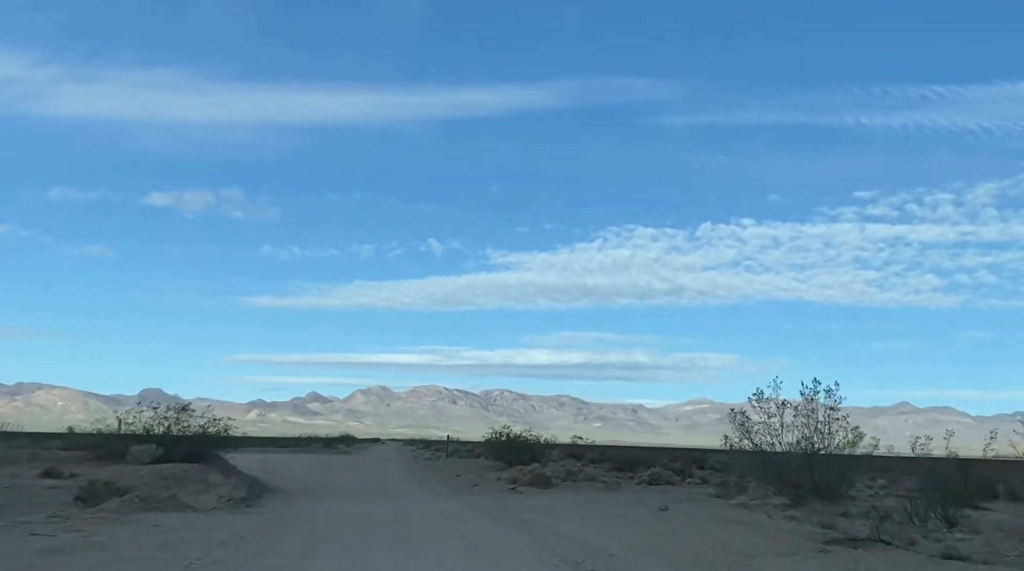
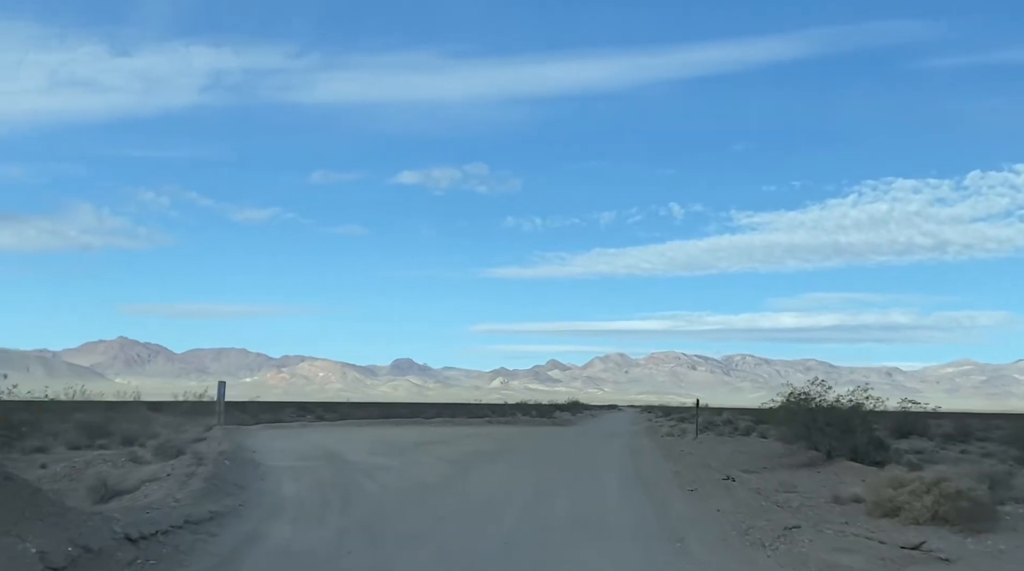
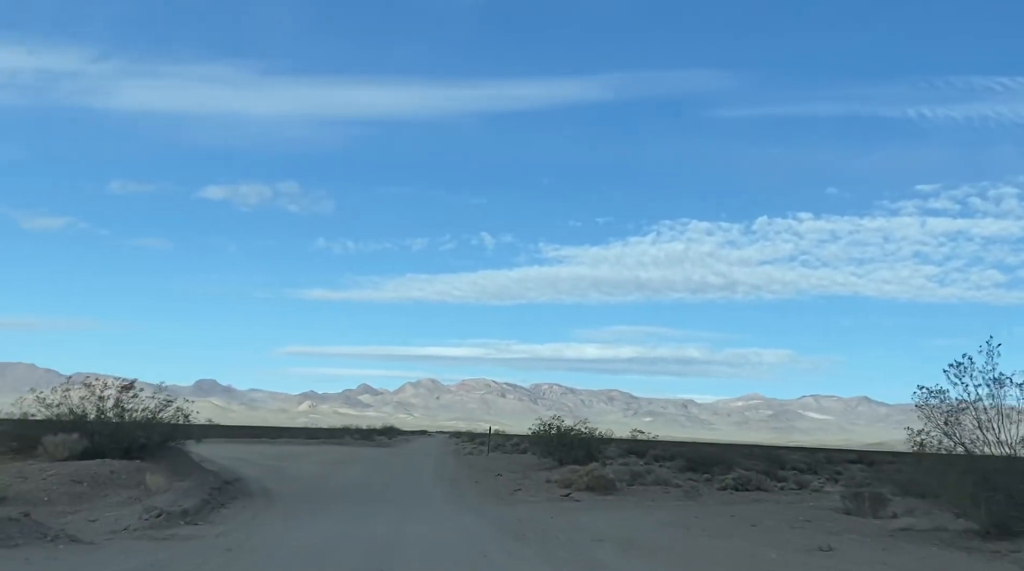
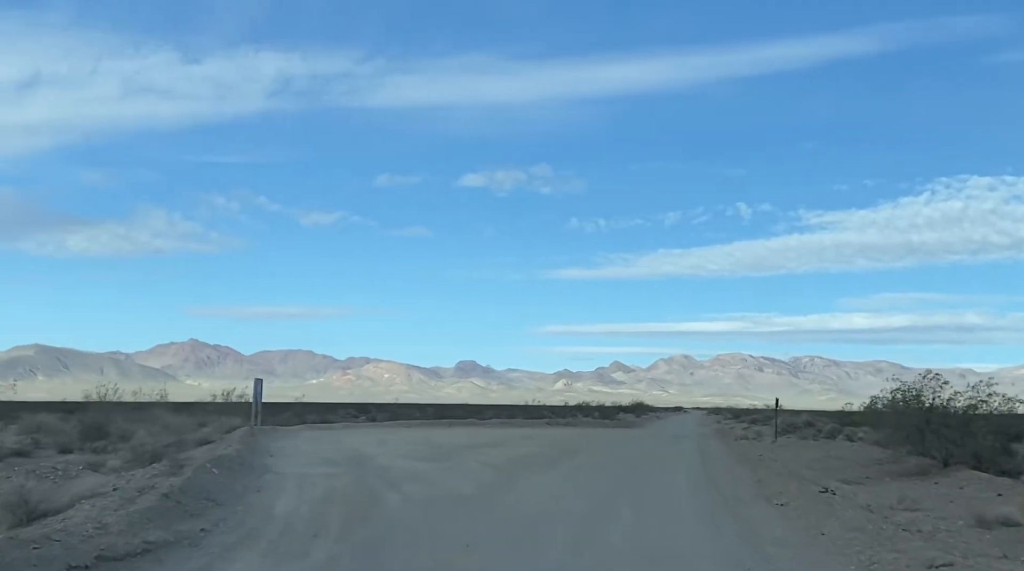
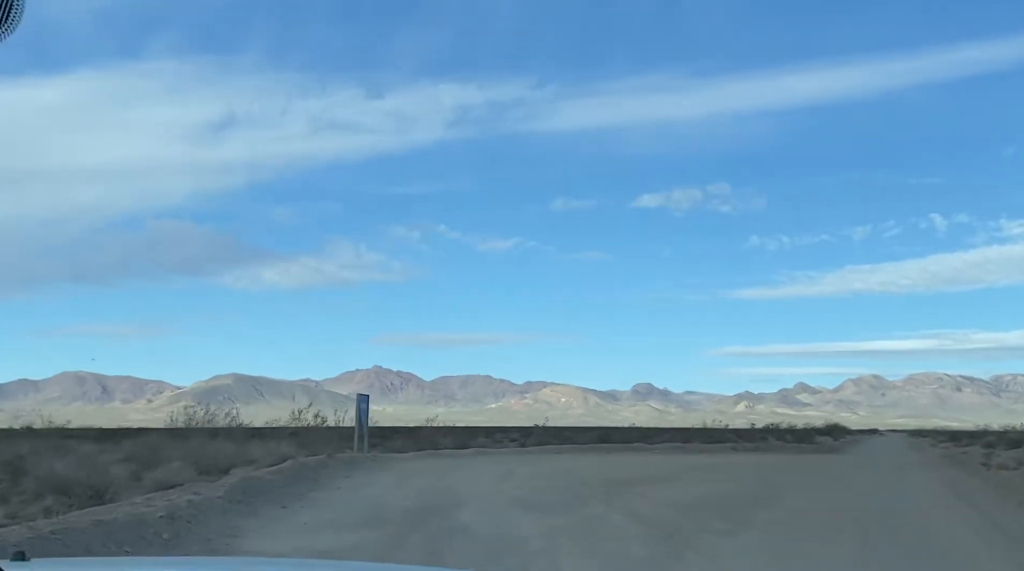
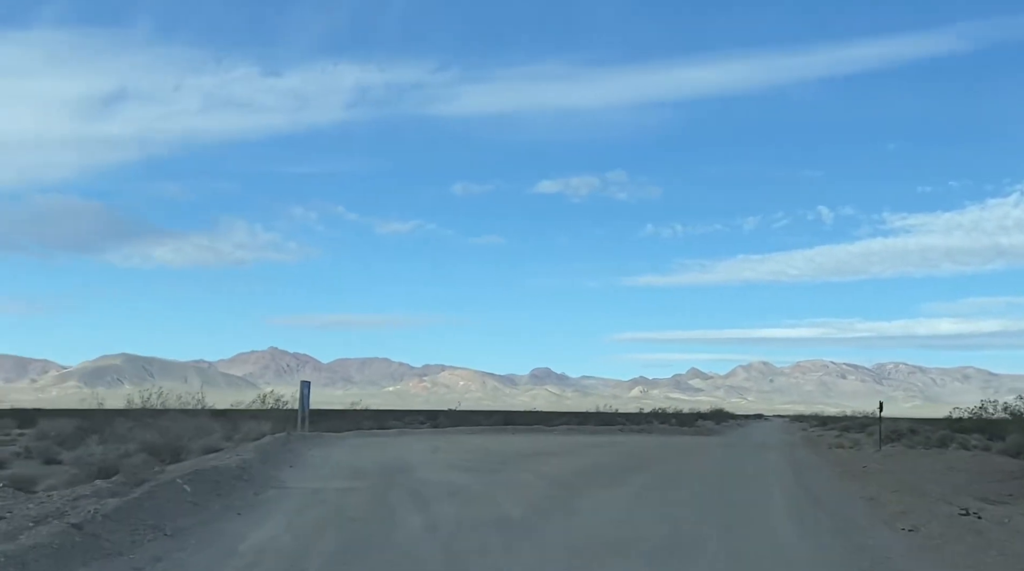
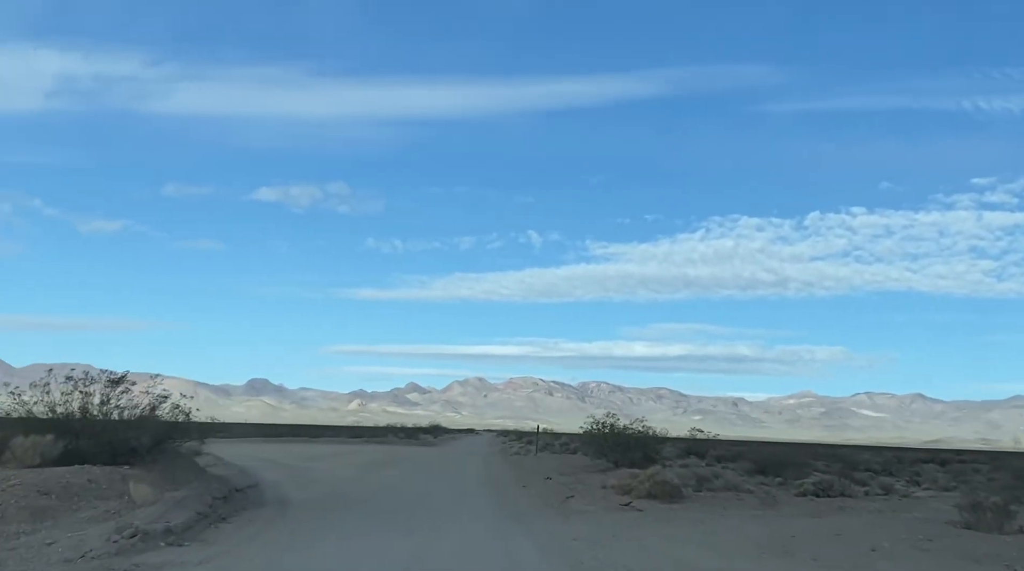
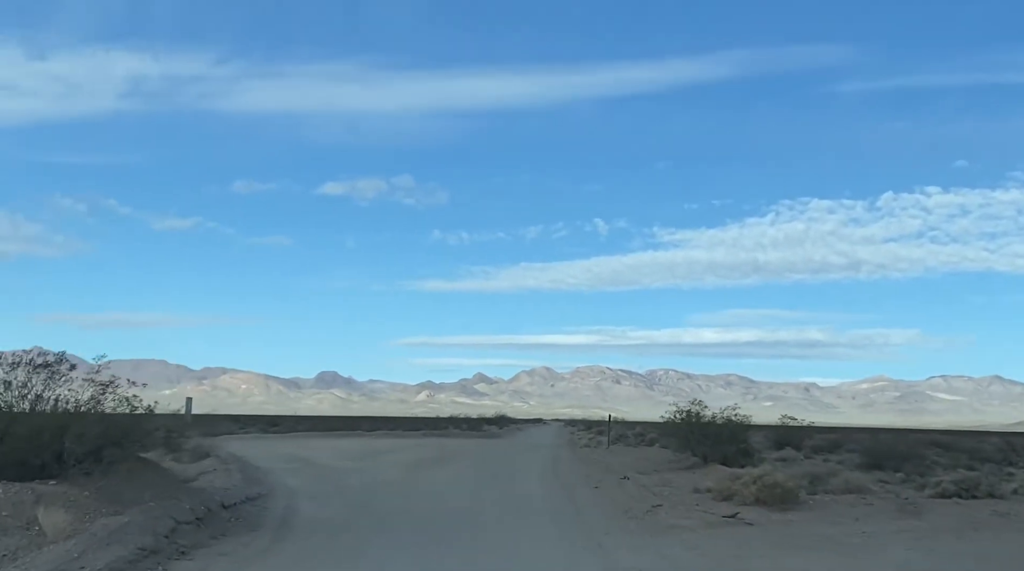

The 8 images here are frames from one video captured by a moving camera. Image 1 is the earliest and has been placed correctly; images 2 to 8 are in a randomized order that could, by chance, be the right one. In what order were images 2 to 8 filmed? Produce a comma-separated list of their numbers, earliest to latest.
3, 7, 8, 2, 4, 6, 5
